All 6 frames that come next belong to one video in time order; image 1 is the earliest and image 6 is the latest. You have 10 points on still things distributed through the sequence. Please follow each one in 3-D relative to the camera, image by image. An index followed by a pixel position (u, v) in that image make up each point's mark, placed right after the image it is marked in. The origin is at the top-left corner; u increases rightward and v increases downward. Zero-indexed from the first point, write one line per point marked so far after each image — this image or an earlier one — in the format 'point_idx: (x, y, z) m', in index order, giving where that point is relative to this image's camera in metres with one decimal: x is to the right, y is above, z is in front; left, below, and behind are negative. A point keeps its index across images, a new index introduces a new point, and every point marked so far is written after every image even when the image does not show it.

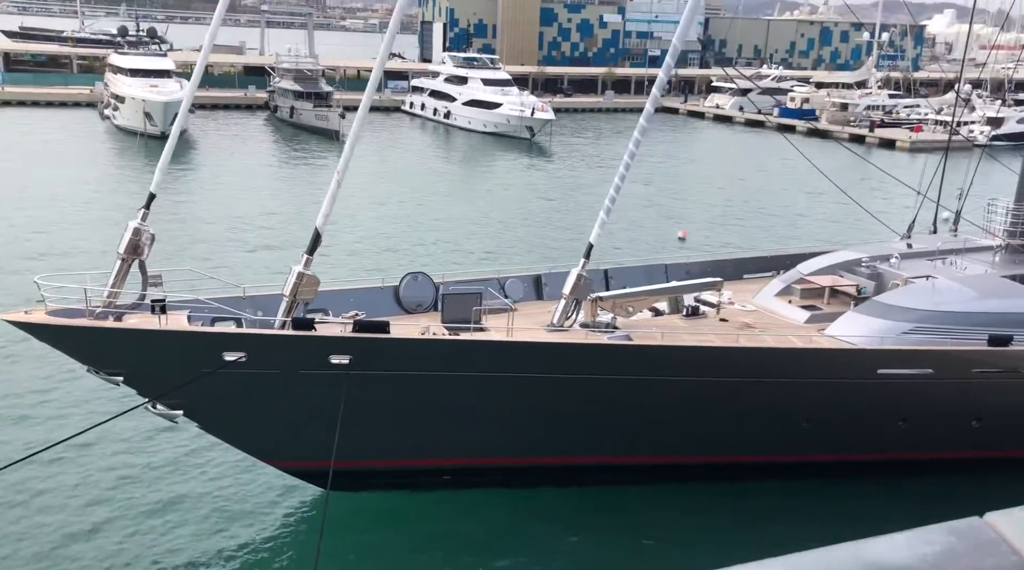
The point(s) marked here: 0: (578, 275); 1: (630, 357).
0: (+0.7, +0.1, +11.1) m
1: (+1.1, -0.7, +10.4) m
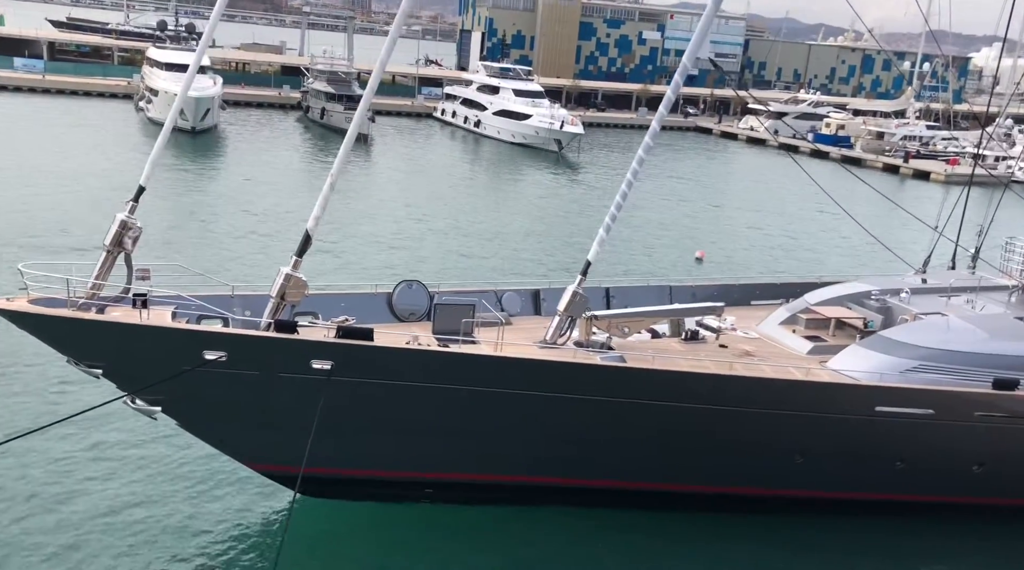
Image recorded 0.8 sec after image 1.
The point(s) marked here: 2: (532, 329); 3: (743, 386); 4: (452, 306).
0: (+0.7, -0.1, +10.9) m
1: (+1.0, -0.9, +10.2) m
2: (+0.3, -0.5, +11.6) m
3: (+2.3, -1.0, +10.4) m
4: (-0.6, -0.2, +10.6) m
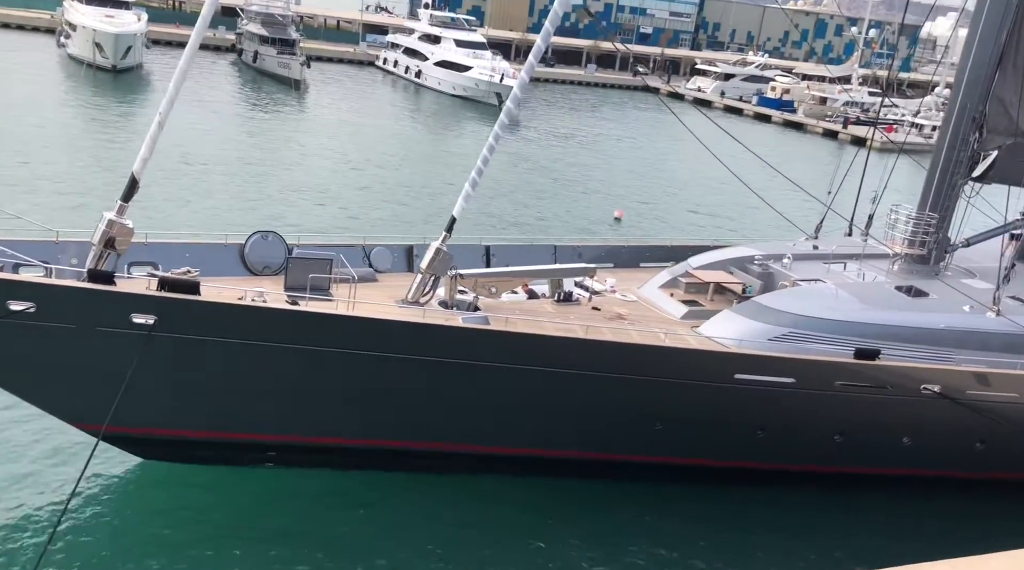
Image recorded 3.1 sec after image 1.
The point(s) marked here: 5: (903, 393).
0: (-0.8, +0.4, +10.5) m
1: (-0.4, -0.5, +9.8) m
2: (-1.3, 0.0, +11.2) m
3: (+0.8, -0.6, +10.1) m
4: (-2.1, +0.3, +10.1) m
5: (+4.2, -1.2, +10.9) m
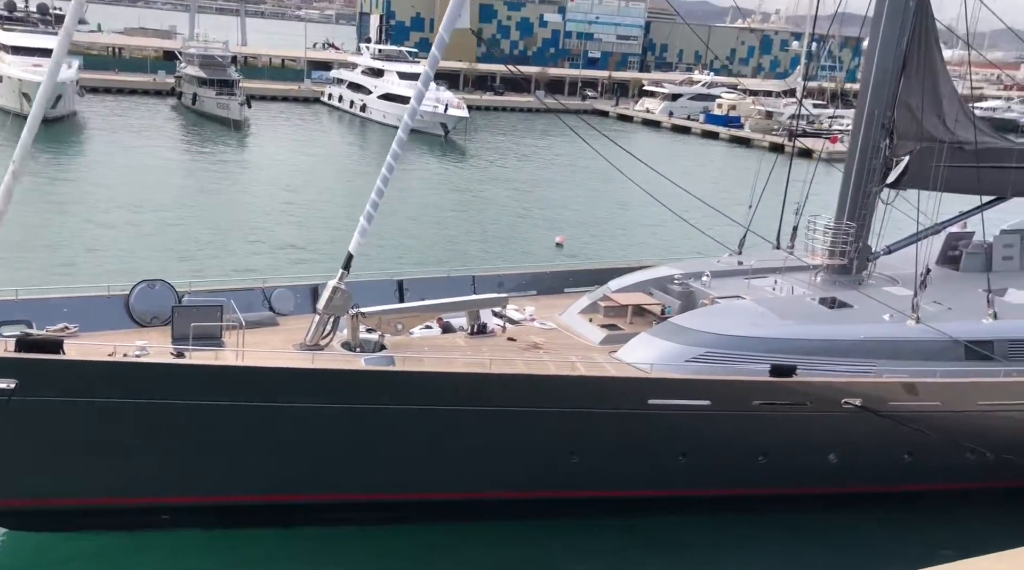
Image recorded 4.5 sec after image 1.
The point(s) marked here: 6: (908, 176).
0: (-1.8, 0.0, +10.1) m
1: (-1.4, -0.9, +9.4) m
2: (-2.3, -0.5, +10.8) m
3: (-0.1, -0.9, +9.7) m
4: (-3.1, -0.2, +9.7) m
5: (+3.2, -1.3, +10.6) m
6: (+4.8, +1.3, +12.4) m
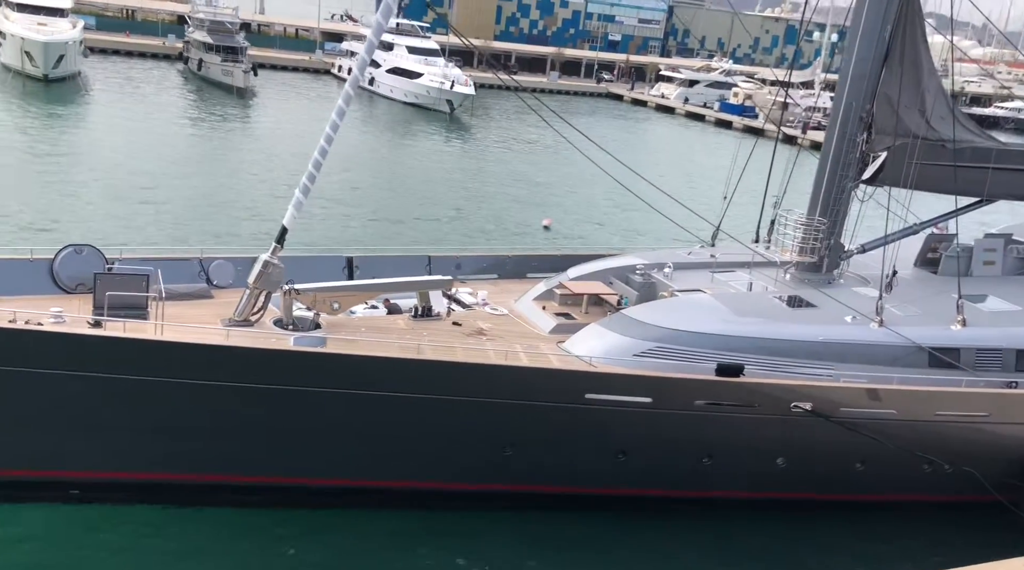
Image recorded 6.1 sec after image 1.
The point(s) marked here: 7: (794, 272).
0: (-2.4, +0.2, +9.6) m
1: (-2.0, -0.7, +9.0) m
2: (-2.9, -0.2, +10.4) m
3: (-0.7, -0.8, +9.3) m
4: (-3.6, +0.1, +9.3) m
5: (+2.6, -1.3, +10.1) m
6: (+4.3, +1.3, +11.8) m
7: (+3.5, +0.2, +12.6) m
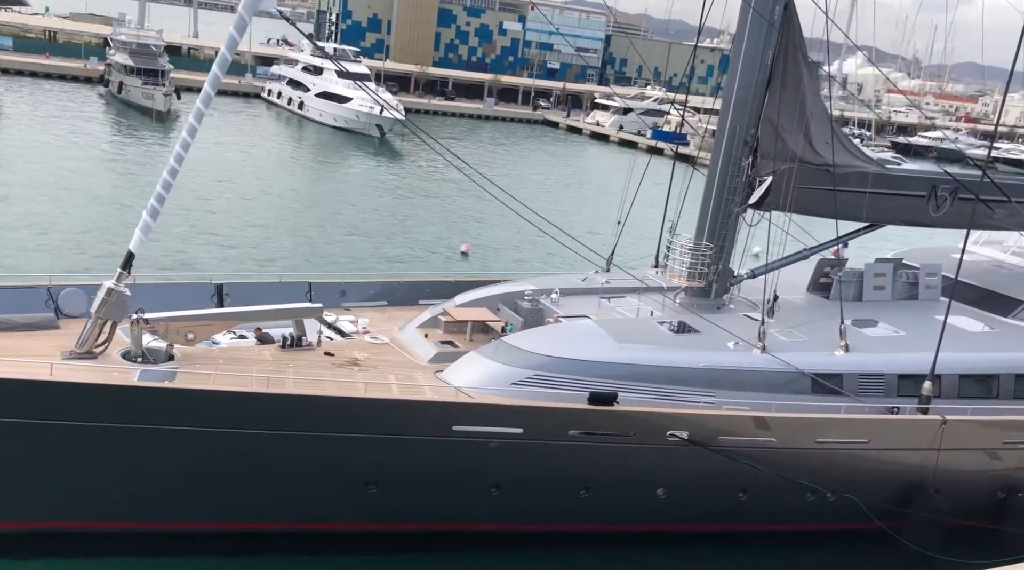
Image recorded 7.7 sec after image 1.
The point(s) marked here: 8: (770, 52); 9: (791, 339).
0: (-3.6, 0.0, +9.1) m
1: (-3.2, -0.9, +8.4) m
2: (-4.1, -0.5, +9.8) m
3: (-1.9, -1.0, +8.8) m
4: (-4.9, -0.2, +8.6) m
5: (+1.3, -1.5, +9.8) m
6: (+3.0, +1.0, +11.7) m
7: (+2.1, -0.1, +12.4) m
8: (+3.0, +2.7, +11.7) m
9: (+3.1, -0.6, +11.2) m
